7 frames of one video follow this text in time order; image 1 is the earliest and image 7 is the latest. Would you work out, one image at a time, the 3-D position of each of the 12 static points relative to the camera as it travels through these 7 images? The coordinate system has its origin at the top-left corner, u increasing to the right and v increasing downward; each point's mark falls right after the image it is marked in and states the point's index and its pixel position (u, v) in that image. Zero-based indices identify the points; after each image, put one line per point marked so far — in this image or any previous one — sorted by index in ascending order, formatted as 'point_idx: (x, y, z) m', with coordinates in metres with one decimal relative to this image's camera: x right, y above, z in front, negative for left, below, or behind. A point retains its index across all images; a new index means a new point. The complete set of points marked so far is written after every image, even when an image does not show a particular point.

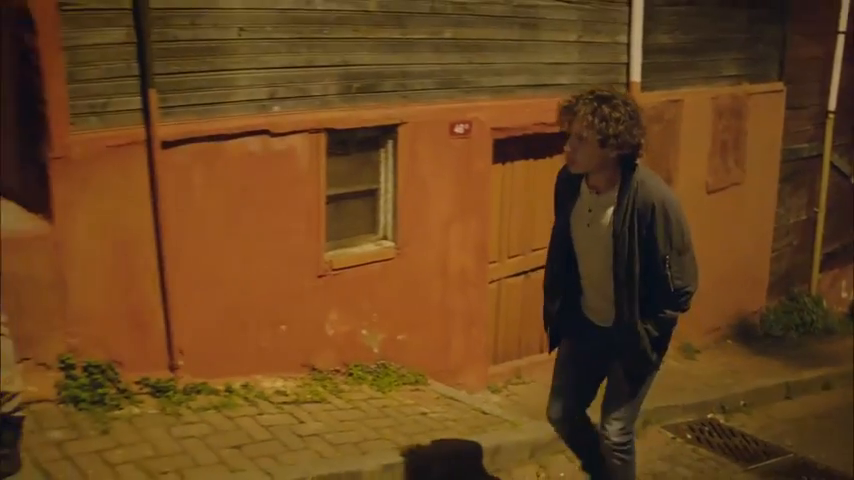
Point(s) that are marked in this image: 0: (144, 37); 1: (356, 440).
0: (-1.4, +1.0, +4.4) m
1: (-0.4, -1.0, +4.7) m
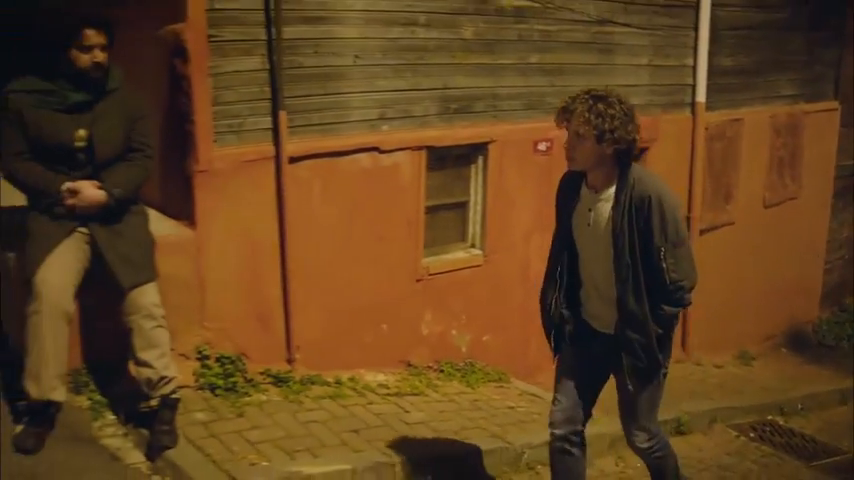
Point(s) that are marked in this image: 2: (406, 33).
0: (-0.8, +1.0, +5.0) m
1: (+0.2, -1.1, +5.2) m
2: (-0.1, +1.3, +5.6) m
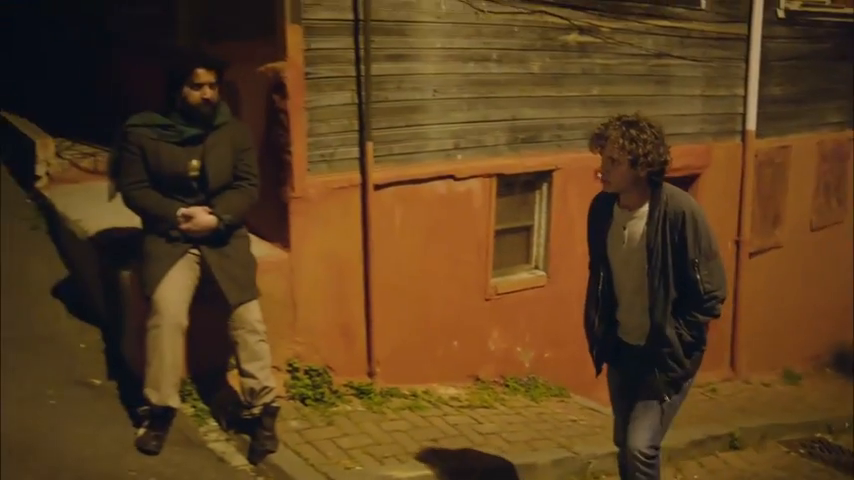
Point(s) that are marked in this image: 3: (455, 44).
0: (-0.4, +0.8, +5.4) m
1: (+0.6, -1.2, +5.5) m
2: (+0.4, +1.1, +6.0) m
3: (+0.2, +1.3, +5.8) m
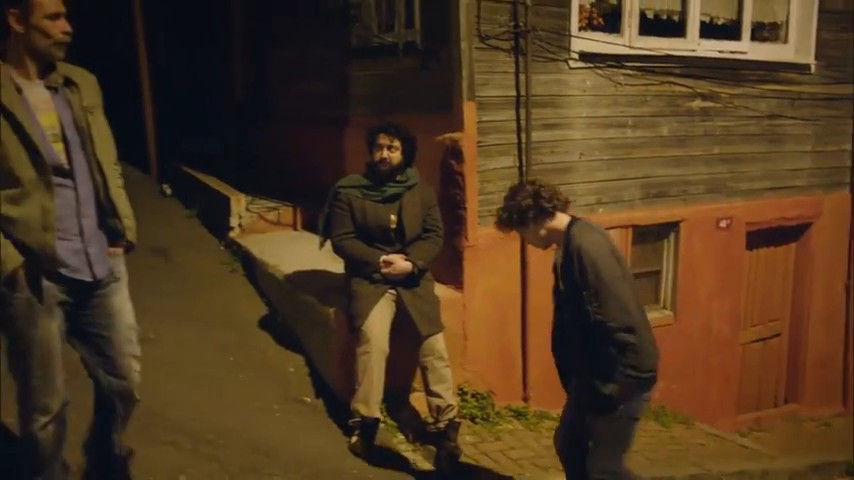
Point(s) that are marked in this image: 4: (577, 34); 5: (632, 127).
0: (+0.7, +0.5, +6.3) m
1: (+1.7, -1.5, +6.3) m
2: (+1.5, +0.8, +6.9) m
3: (+1.3, +1.0, +6.8) m
4: (+1.1, +1.5, +6.5) m
5: (+1.6, +0.9, +7.0) m
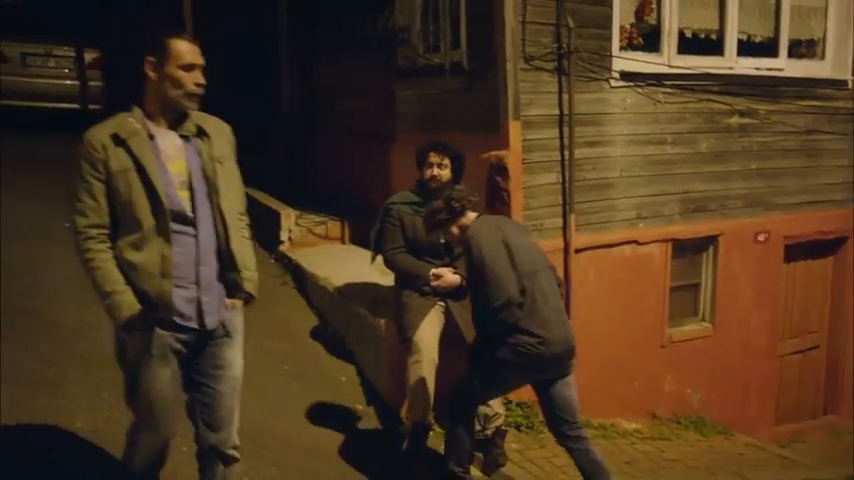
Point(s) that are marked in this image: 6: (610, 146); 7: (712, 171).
0: (+1.0, +0.4, +6.5) m
1: (+2.0, -1.6, +6.5) m
2: (+1.8, +0.7, +7.1) m
3: (+1.6, +0.8, +7.0) m
4: (+1.4, +1.4, +6.8) m
5: (+1.9, +0.8, +7.2) m
6: (+1.4, +0.7, +6.8) m
7: (+2.4, +0.6, +7.5) m
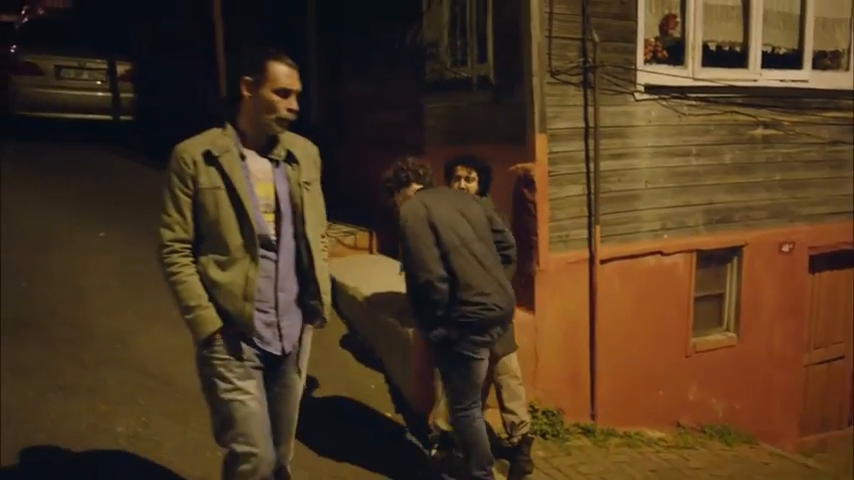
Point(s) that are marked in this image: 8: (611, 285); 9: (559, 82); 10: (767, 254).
0: (+1.2, +0.4, +6.7) m
1: (+2.2, -1.7, +6.5) m
2: (+2.0, +0.6, +7.2) m
3: (+1.8, +0.8, +7.1) m
4: (+1.6, +1.3, +6.9) m
5: (+2.2, +0.7, +7.3) m
6: (+1.6, +0.6, +6.9) m
7: (+2.6, +0.5, +7.6) m
8: (+1.4, -0.4, +6.8) m
9: (+0.9, +1.1, +6.5) m
10: (+2.9, -0.1, +7.7) m
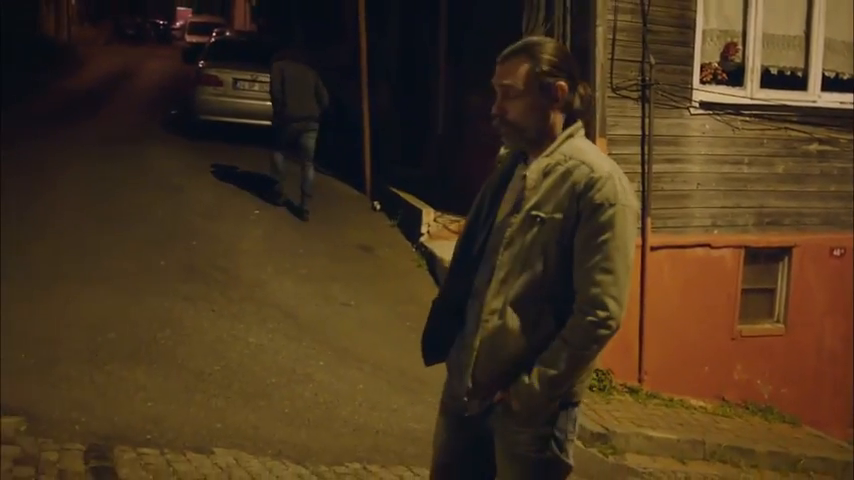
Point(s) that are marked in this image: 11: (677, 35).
0: (+1.9, +0.5, +7.9) m
1: (+2.7, -1.6, +7.6) m
2: (+2.8, +0.7, +8.3) m
3: (+2.6, +0.8, +8.2) m
4: (+2.4, +1.4, +8.1) m
5: (+3.0, +0.7, +8.4) m
6: (+2.3, +0.7, +8.1) m
7: (+3.4, +0.5, +8.6) m
8: (+2.1, -0.3, +8.1) m
9: (+1.7, +1.2, +7.8) m
10: (+3.7, -0.2, +8.7) m
11: (+2.2, +1.8, +8.0) m
